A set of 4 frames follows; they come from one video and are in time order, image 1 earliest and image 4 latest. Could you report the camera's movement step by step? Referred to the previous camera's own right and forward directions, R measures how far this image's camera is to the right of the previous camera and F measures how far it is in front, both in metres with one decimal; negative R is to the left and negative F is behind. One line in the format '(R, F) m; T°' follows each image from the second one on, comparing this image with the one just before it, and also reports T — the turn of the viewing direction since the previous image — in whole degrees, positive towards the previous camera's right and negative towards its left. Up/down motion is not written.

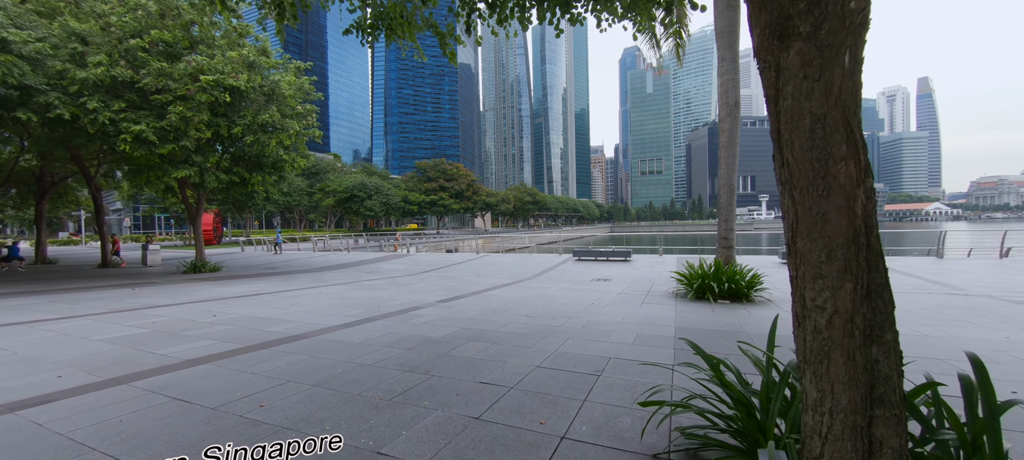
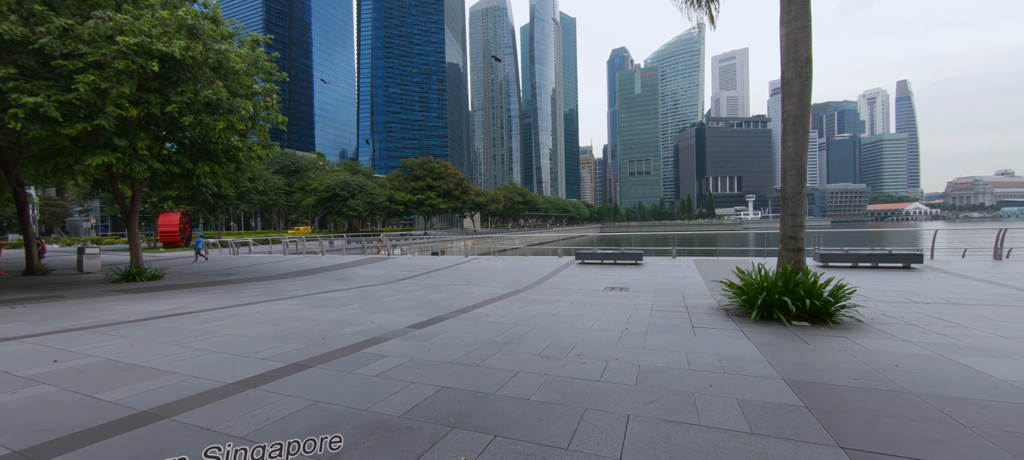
(-0.2, +2.2) m; +2°
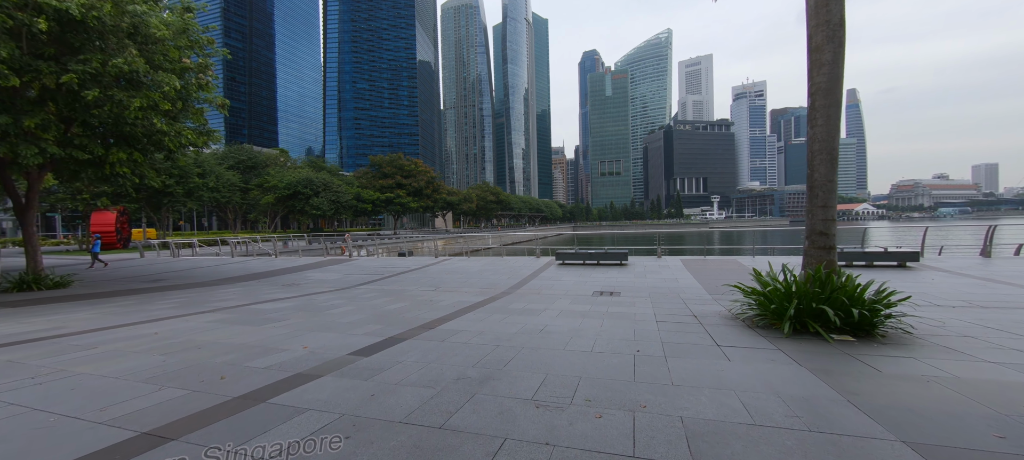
(-0.1, +1.4) m; +4°
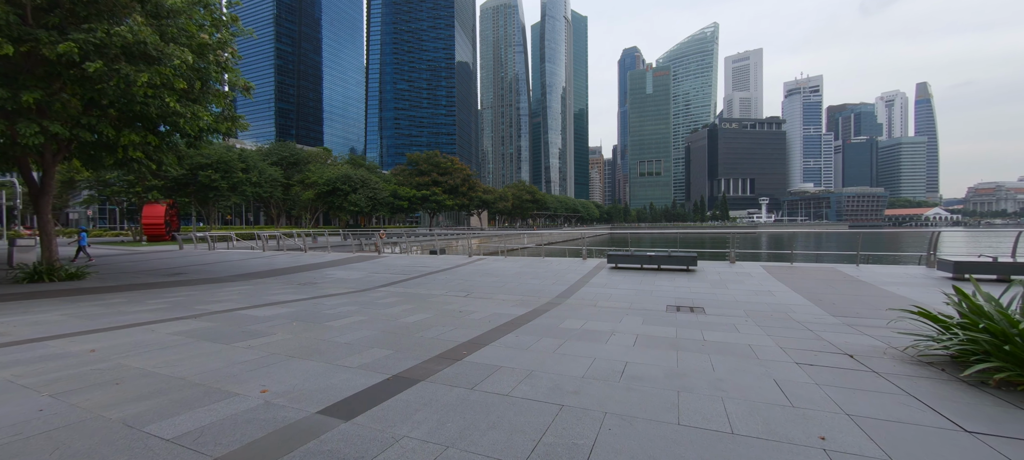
(-0.3, +1.8) m; -5°
